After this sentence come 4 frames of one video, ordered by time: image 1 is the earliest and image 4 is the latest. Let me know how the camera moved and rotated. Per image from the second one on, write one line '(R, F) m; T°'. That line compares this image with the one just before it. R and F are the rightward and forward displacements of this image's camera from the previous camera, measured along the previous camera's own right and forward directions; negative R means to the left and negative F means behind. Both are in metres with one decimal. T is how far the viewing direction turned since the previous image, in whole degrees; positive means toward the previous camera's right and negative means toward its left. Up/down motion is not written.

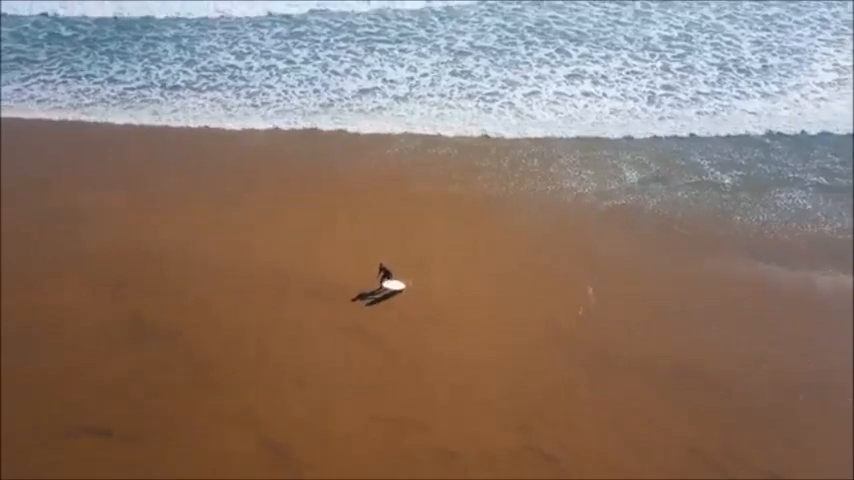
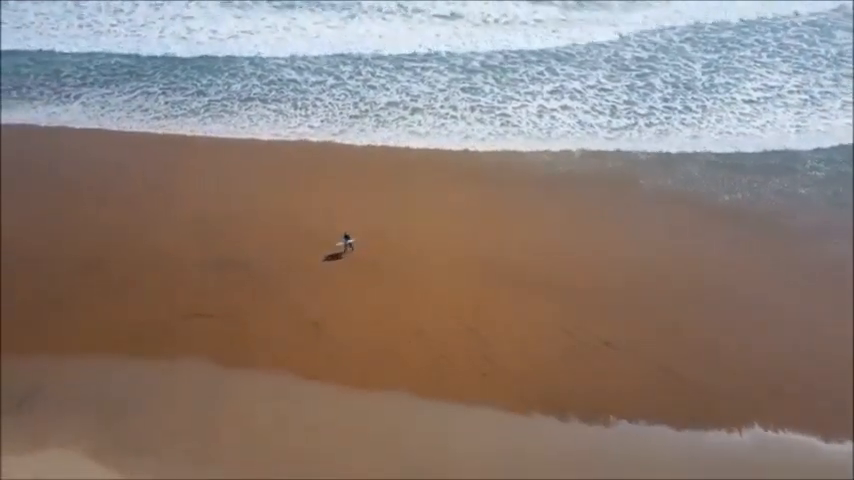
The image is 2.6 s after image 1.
(+0.7, -1.1) m; -4°
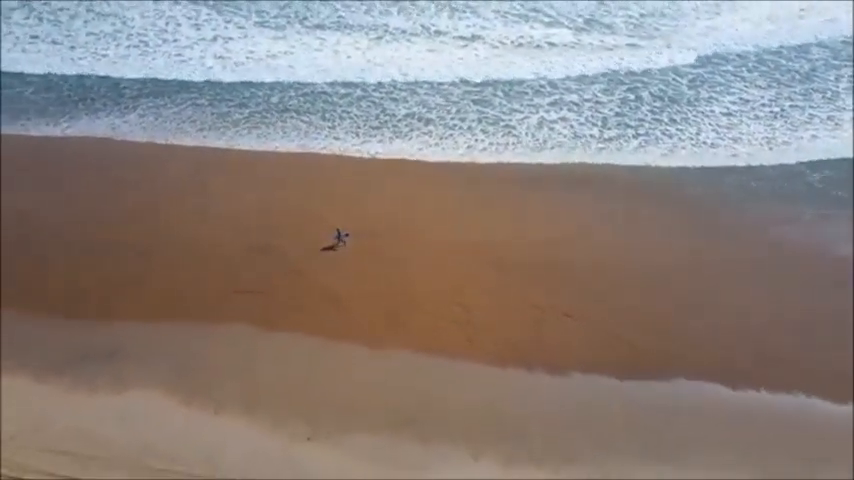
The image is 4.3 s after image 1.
(+0.2, -0.7) m; -2°
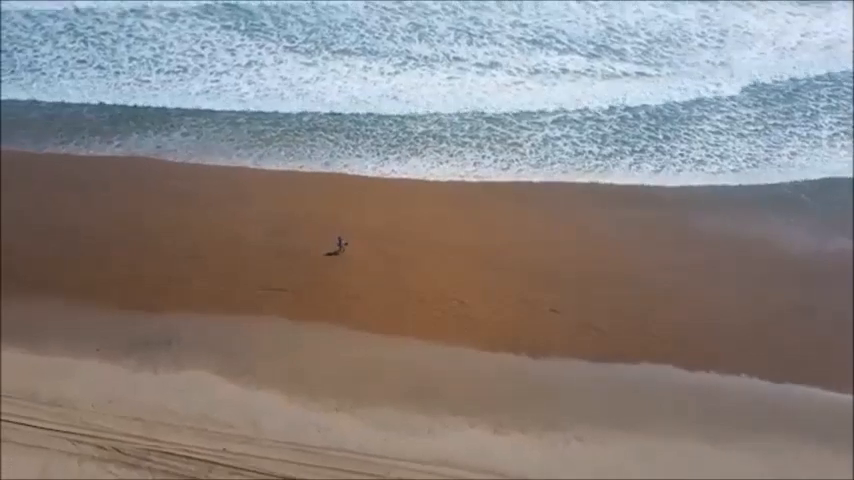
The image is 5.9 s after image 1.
(+0.1, -0.7) m; -2°
